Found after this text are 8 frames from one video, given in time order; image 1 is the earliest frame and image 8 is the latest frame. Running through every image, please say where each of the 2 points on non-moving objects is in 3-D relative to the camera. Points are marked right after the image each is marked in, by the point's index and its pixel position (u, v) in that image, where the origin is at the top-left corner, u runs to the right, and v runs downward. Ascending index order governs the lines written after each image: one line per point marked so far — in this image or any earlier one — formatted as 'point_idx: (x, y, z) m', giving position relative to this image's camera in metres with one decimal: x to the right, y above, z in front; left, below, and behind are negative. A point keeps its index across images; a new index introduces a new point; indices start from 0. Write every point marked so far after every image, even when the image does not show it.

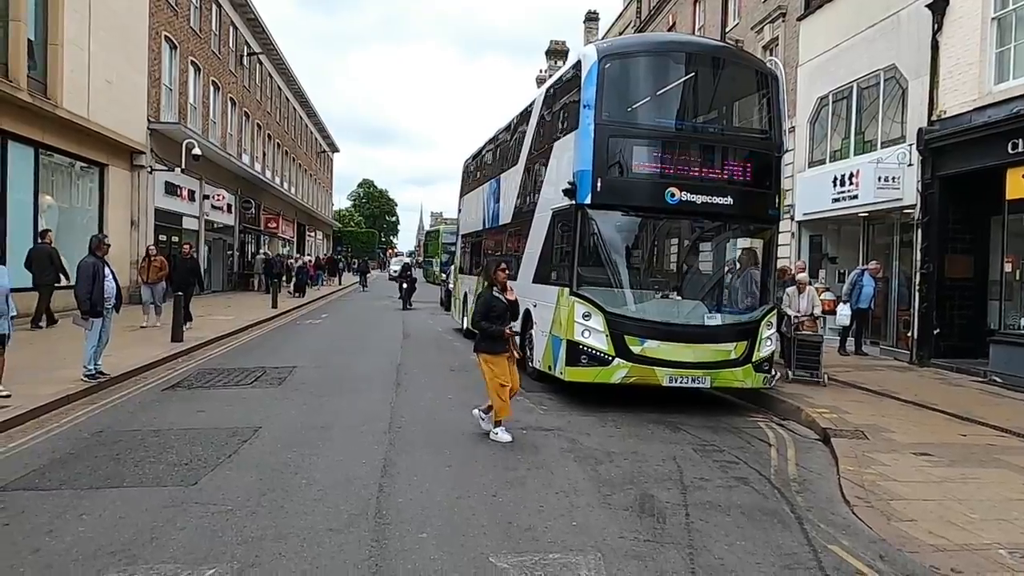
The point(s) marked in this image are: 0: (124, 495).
0: (-2.5, -1.4, +5.6) m
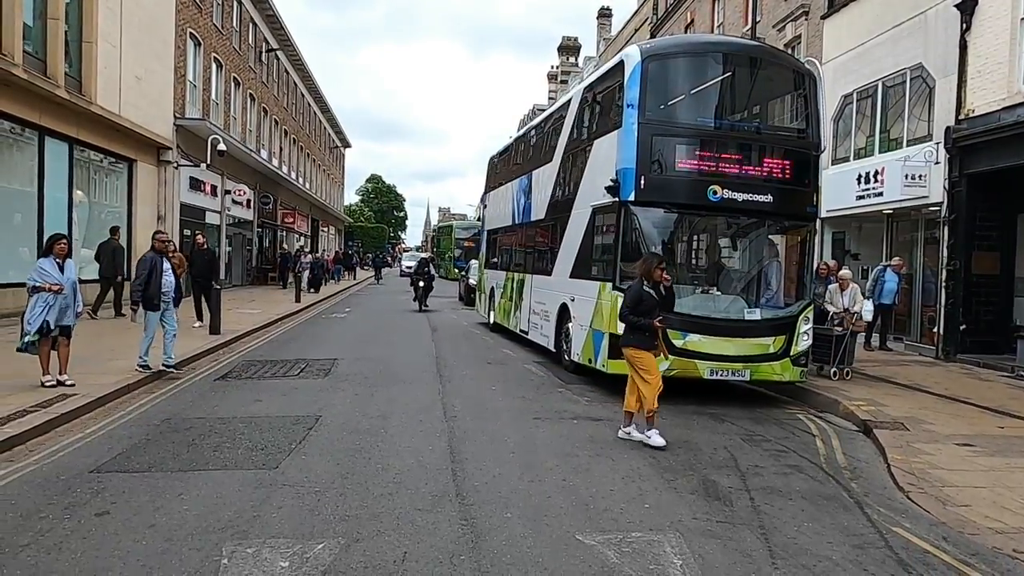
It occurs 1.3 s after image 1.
0: (-2.1, -1.3, +5.9) m
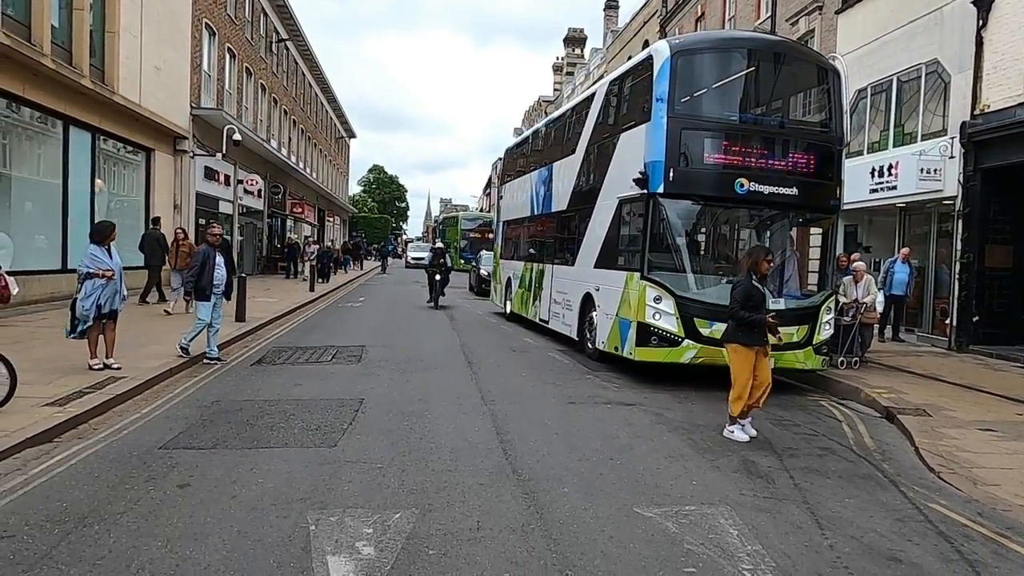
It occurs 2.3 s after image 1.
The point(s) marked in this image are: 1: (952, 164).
0: (-1.7, -1.2, +6.2) m
1: (+7.6, +2.1, +14.9) m
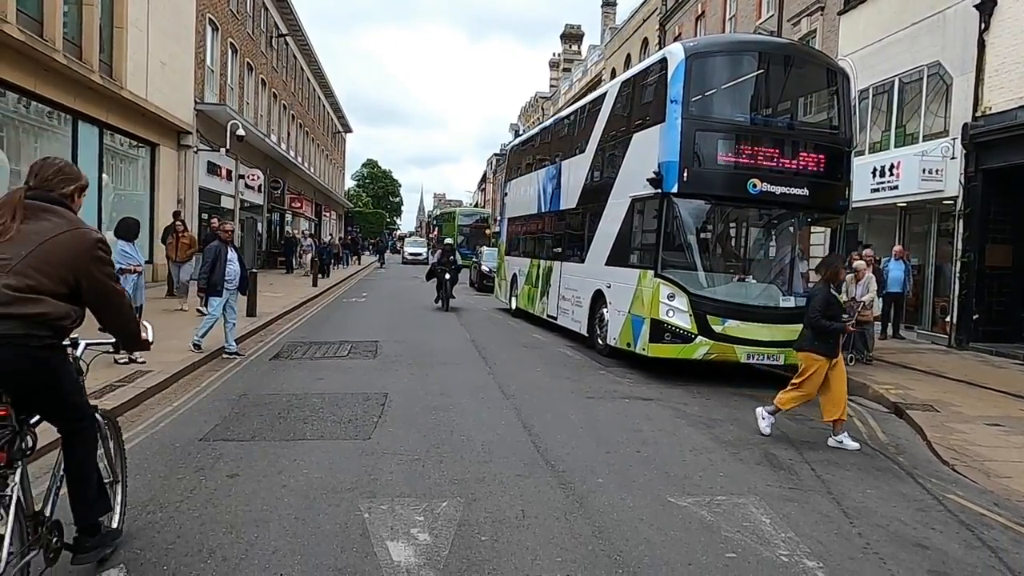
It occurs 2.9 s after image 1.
0: (-1.5, -1.2, +6.4) m
1: (+7.8, +2.2, +15.1) m
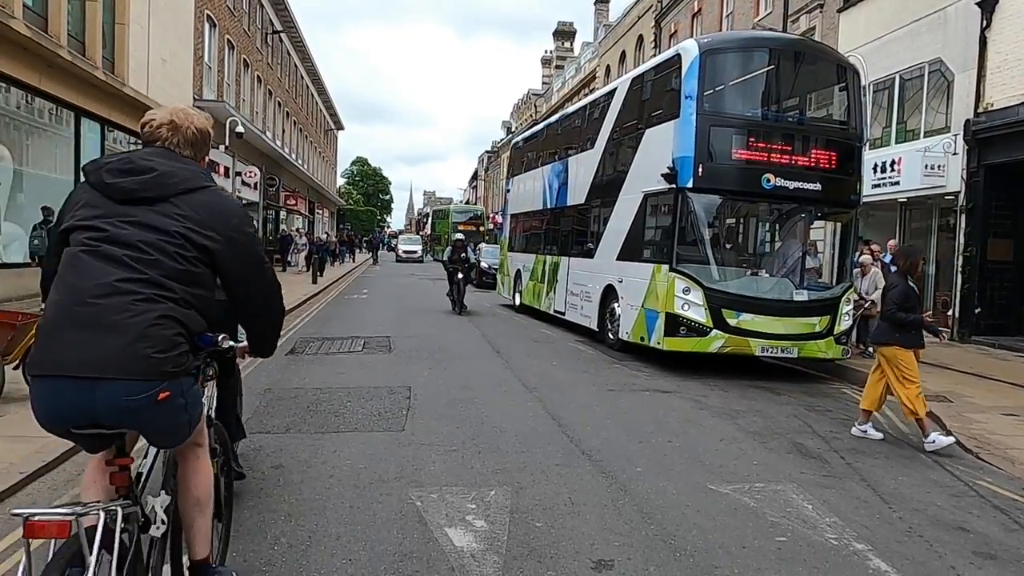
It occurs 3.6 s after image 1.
0: (-1.2, -1.1, +6.5) m
1: (+7.9, +2.3, +15.3) m
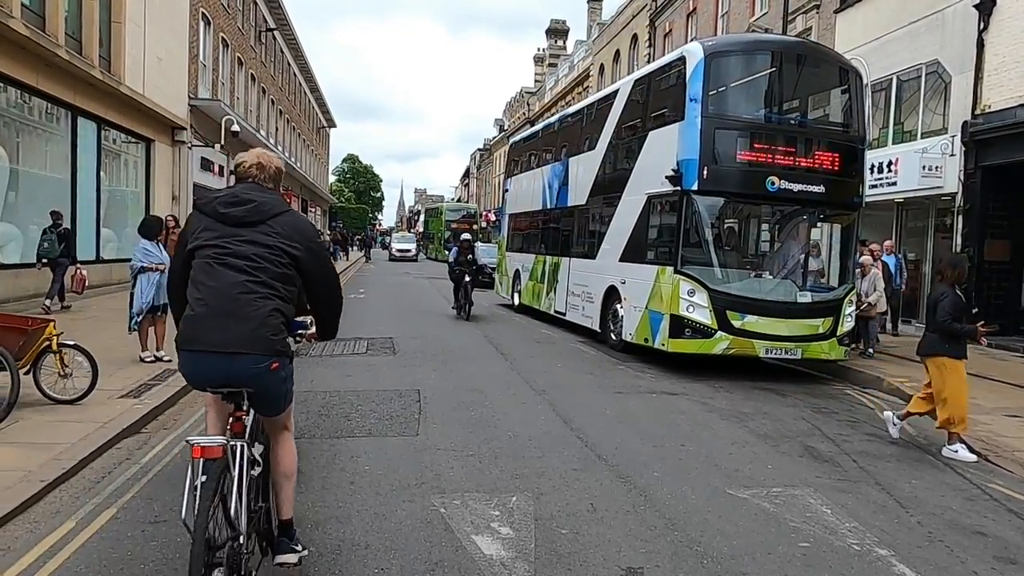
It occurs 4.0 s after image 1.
0: (-1.1, -1.2, +6.5) m
1: (+7.9, +2.3, +15.4) m
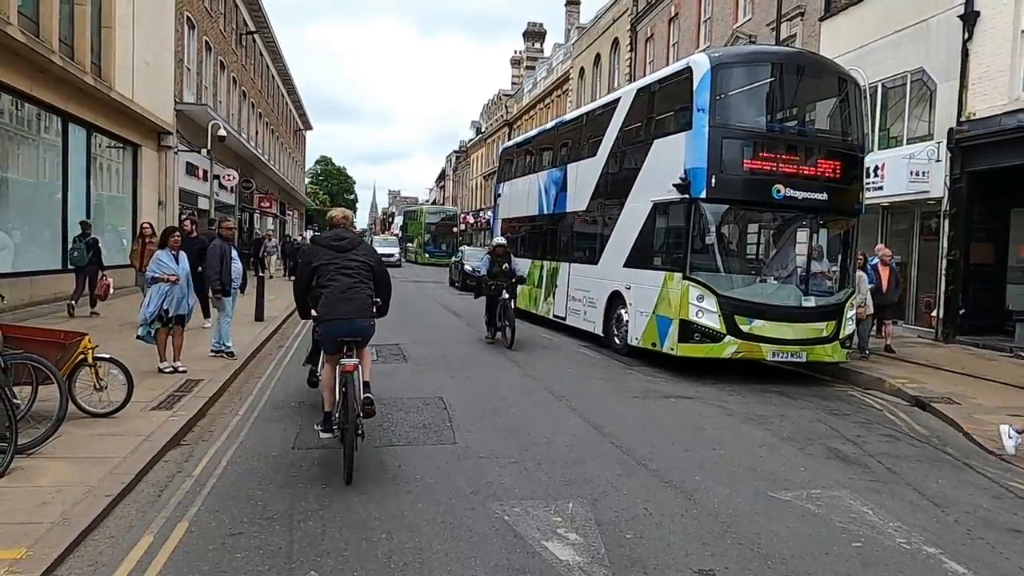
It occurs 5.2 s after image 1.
0: (-0.8, -1.3, +6.6) m
1: (+7.9, +2.2, +15.9) m
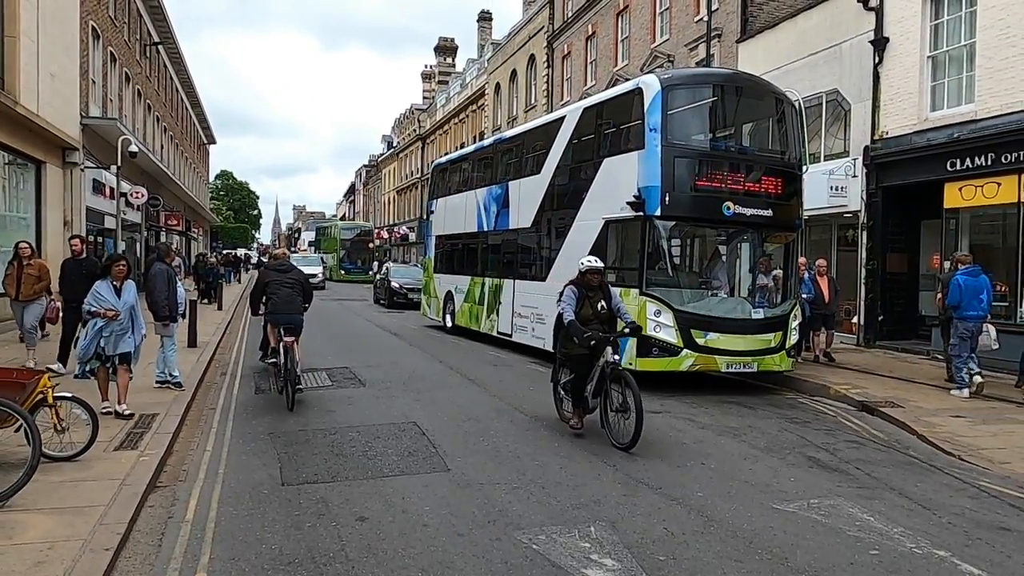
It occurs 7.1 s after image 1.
0: (-0.8, -1.5, +6.5) m
1: (+6.8, +2.1, +16.7) m
